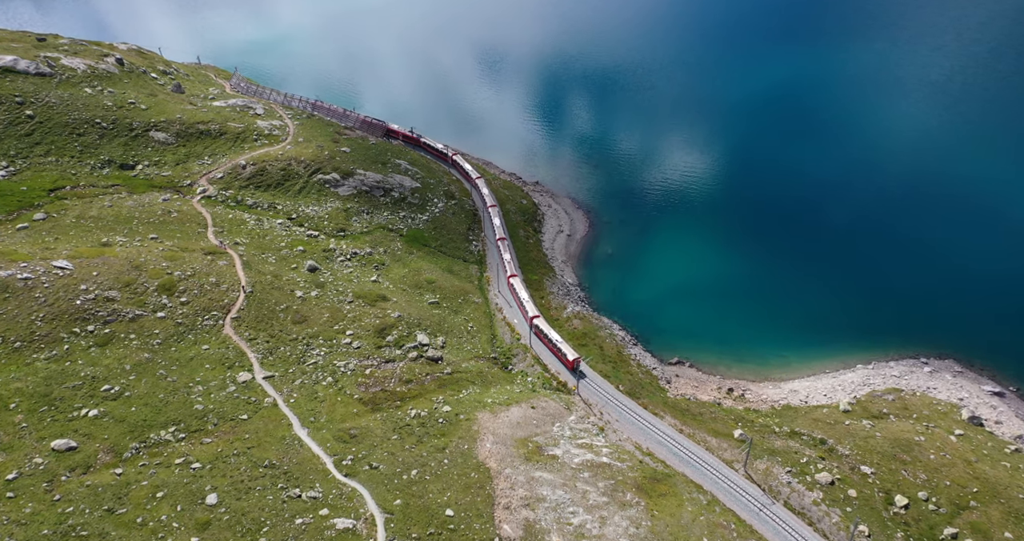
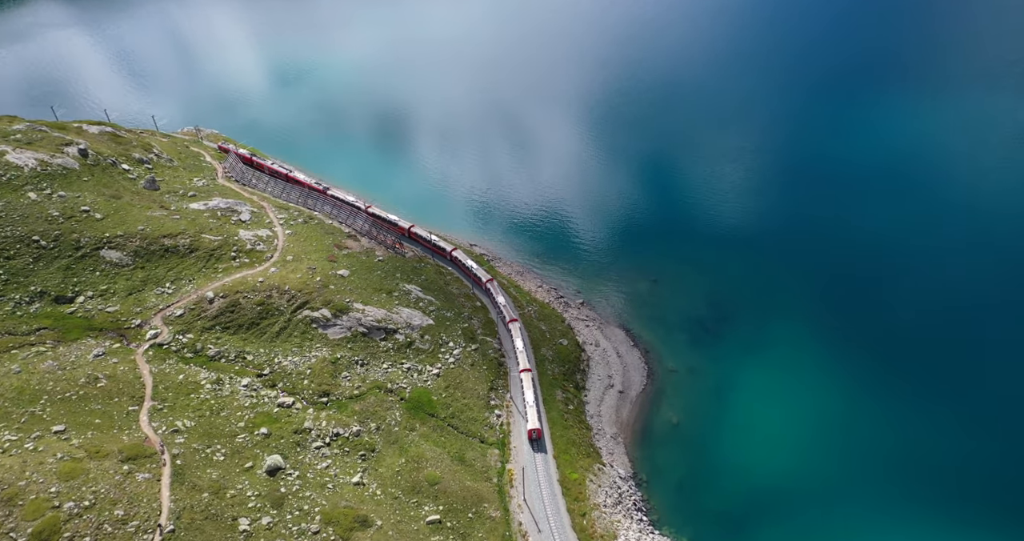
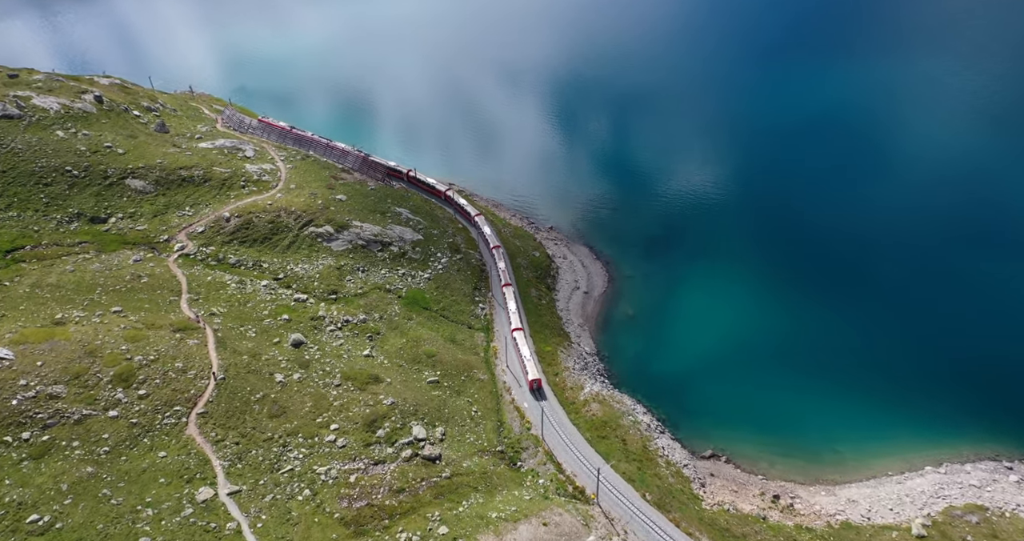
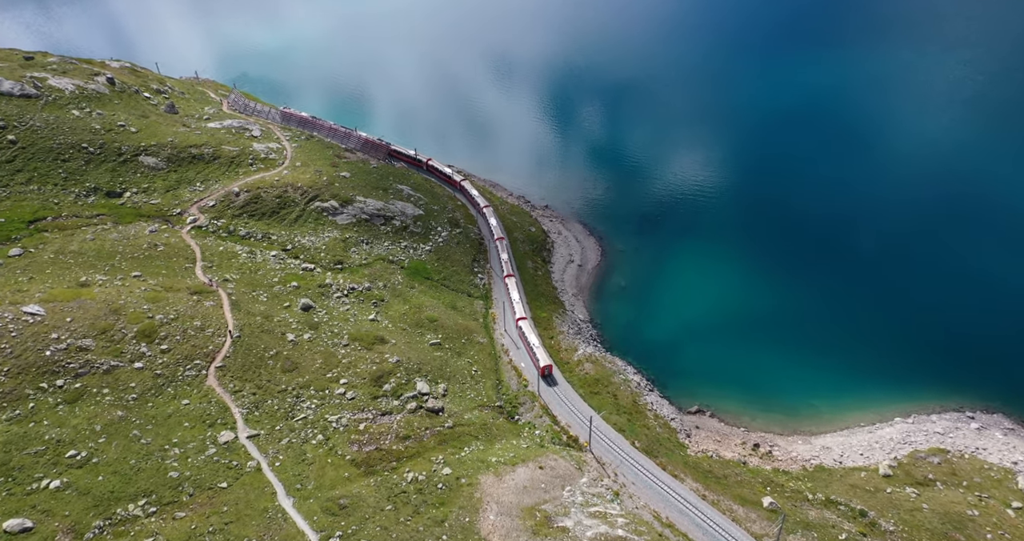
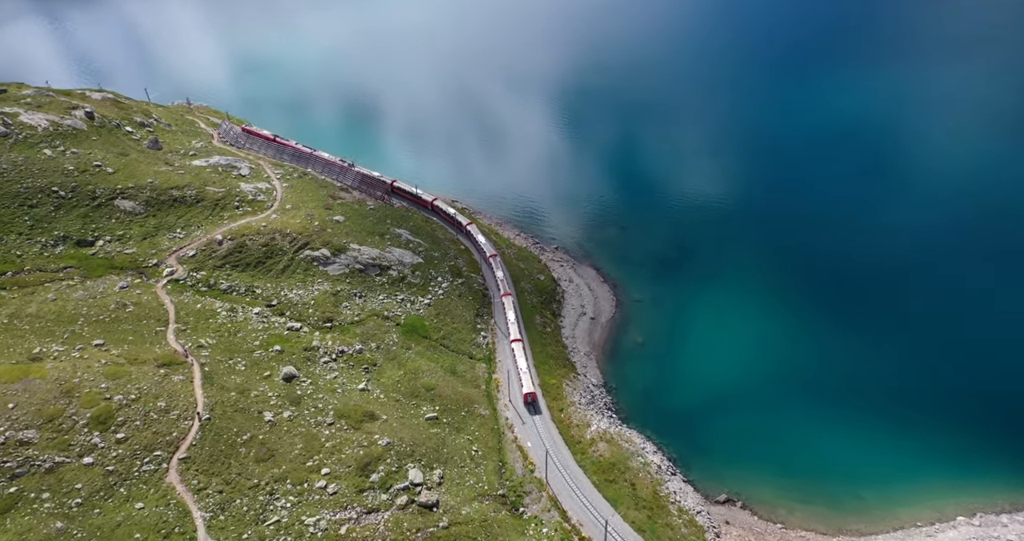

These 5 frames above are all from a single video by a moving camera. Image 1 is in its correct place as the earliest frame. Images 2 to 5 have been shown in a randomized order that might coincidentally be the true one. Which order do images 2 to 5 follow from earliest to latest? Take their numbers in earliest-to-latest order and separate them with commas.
4, 3, 5, 2
